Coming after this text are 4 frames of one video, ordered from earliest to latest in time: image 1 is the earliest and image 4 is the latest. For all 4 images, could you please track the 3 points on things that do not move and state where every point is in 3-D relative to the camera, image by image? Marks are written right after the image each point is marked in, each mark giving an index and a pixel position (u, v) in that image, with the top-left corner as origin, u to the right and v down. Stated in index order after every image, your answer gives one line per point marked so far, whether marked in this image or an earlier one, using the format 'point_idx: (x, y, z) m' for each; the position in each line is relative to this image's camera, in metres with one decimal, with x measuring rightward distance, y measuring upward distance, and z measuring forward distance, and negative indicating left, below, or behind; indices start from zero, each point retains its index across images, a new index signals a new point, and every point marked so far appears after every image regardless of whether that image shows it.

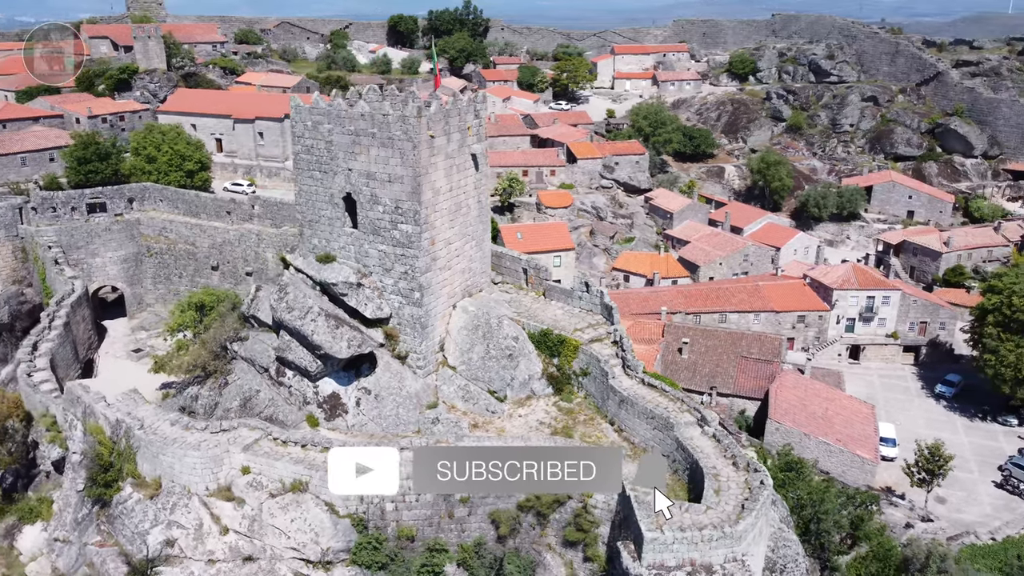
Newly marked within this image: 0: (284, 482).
0: (-3.6, -3.1, +12.8) m
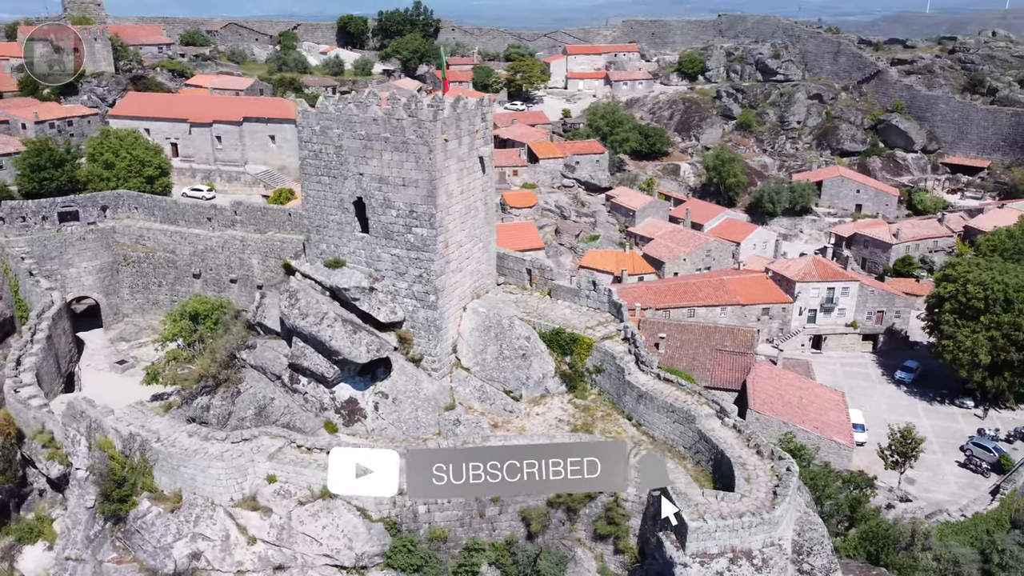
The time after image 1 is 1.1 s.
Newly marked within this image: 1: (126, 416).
0: (-3.1, -3.2, +12.8) m
1: (-6.9, -2.3, +14.6) m
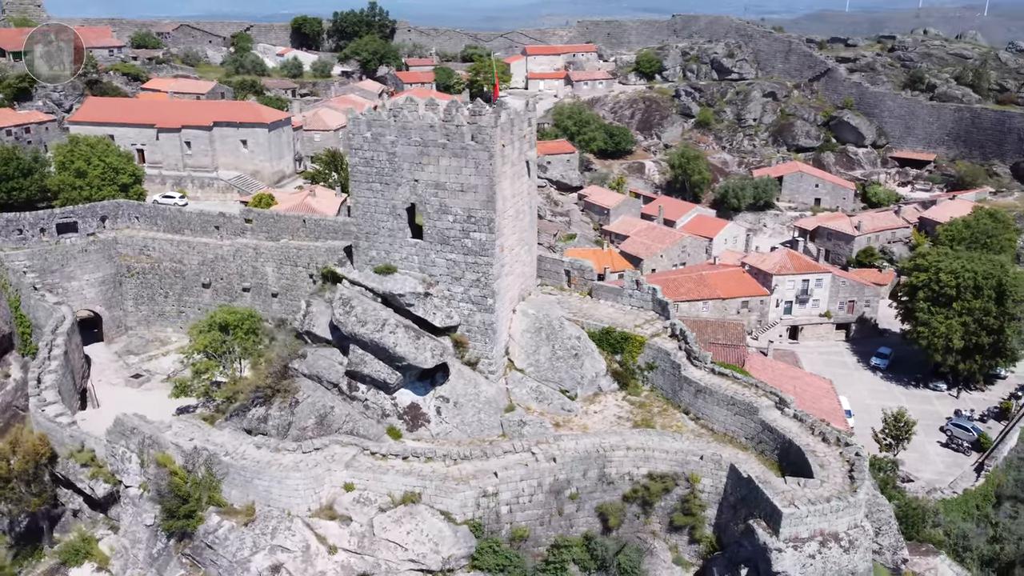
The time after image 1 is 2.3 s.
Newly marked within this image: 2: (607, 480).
0: (-1.9, -3.3, +12.8) m
1: (-5.8, -2.5, +14.3) m
2: (+1.5, -3.1, +13.1) m
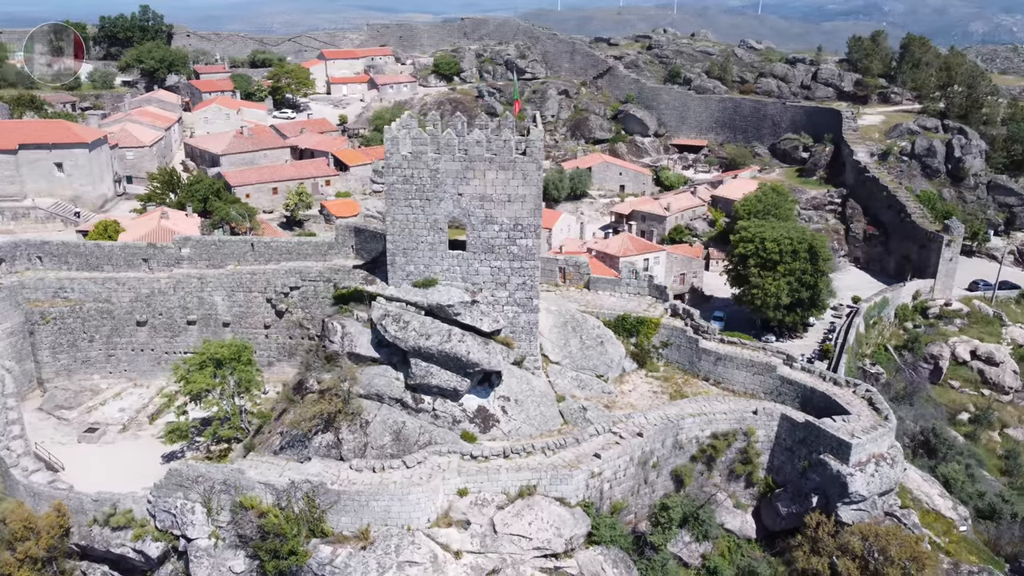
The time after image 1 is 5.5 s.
0: (-0.1, -3.4, +13.6) m
1: (-4.3, -3.1, +13.8) m
2: (+3.1, -2.9, +14.9) m
